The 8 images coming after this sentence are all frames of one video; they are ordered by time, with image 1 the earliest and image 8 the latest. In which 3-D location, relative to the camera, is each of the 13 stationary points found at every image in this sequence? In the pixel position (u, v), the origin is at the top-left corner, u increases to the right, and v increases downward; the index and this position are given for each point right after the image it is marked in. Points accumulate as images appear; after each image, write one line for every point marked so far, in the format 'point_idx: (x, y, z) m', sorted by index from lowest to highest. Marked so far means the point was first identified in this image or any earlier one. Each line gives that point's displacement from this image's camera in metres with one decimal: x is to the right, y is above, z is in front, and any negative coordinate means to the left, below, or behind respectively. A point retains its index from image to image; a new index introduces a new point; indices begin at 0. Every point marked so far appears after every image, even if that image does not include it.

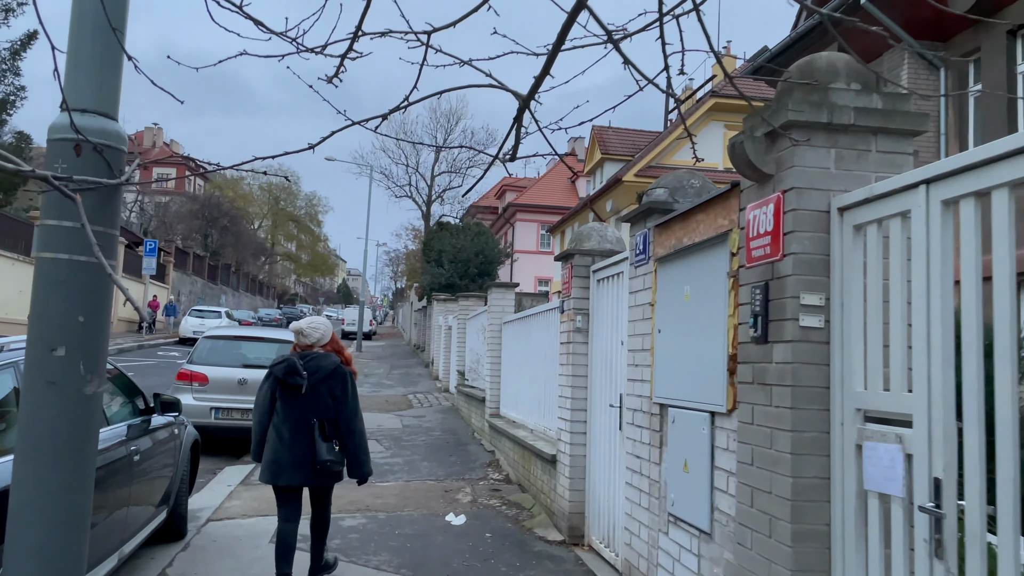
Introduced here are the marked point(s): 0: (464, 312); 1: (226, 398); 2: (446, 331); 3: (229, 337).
0: (-0.9, -0.5, +15.2) m
1: (-3.5, -1.3, +9.6) m
2: (-1.5, -1.0, +18.4) m
3: (-3.7, -0.6, +10.2) m
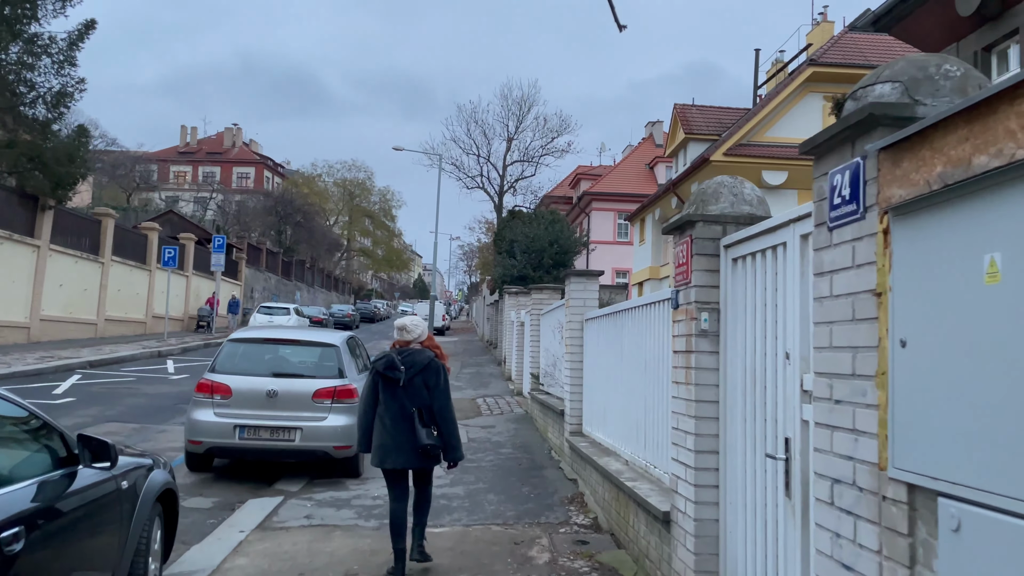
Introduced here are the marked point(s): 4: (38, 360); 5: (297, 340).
0: (+0.4, -0.3, +13.3) m
1: (-2.6, -1.3, +8.0) m
2: (+0.2, -0.8, +16.6) m
3: (-2.8, -0.6, +8.6) m
4: (-10.4, -1.6, +17.6) m
5: (-2.3, -0.6, +8.7) m
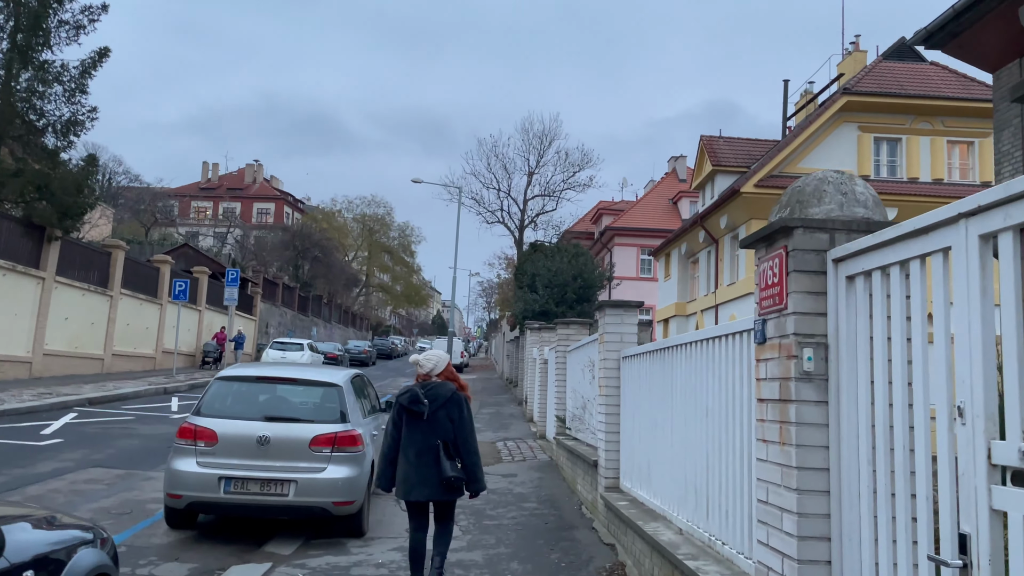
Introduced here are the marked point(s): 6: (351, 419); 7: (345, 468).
0: (+0.8, -0.8, +12.3) m
1: (-2.4, -1.5, +7.0) m
2: (+0.6, -1.5, +15.5) m
3: (-2.5, -0.9, +7.6) m
4: (-10.0, -2.3, +16.7) m
5: (-2.1, -0.9, +7.7) m
6: (-1.5, -1.2, +7.6) m
7: (-1.5, -1.6, +7.1) m
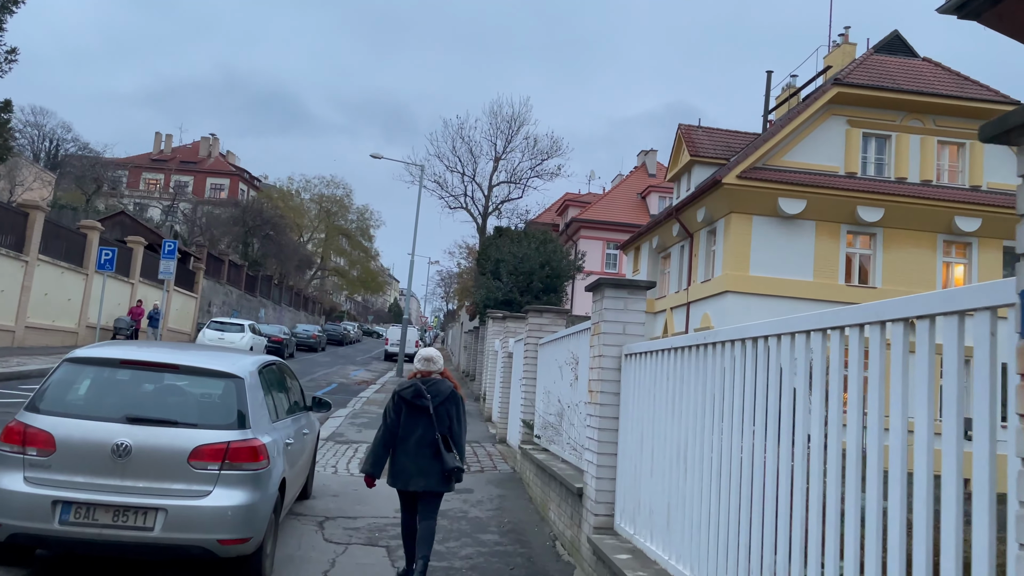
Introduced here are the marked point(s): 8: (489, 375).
0: (+0.3, -0.6, +10.4) m
1: (-2.6, -1.2, +4.9) m
2: (-0.1, -1.2, +13.6) m
3: (-2.8, -0.5, +5.6) m
4: (-10.7, -1.5, +14.3) m
5: (-2.3, -0.5, +5.6) m
6: (-1.8, -0.9, +5.6) m
7: (-1.8, -1.3, +5.2) m
8: (-0.5, -1.9, +16.8) m
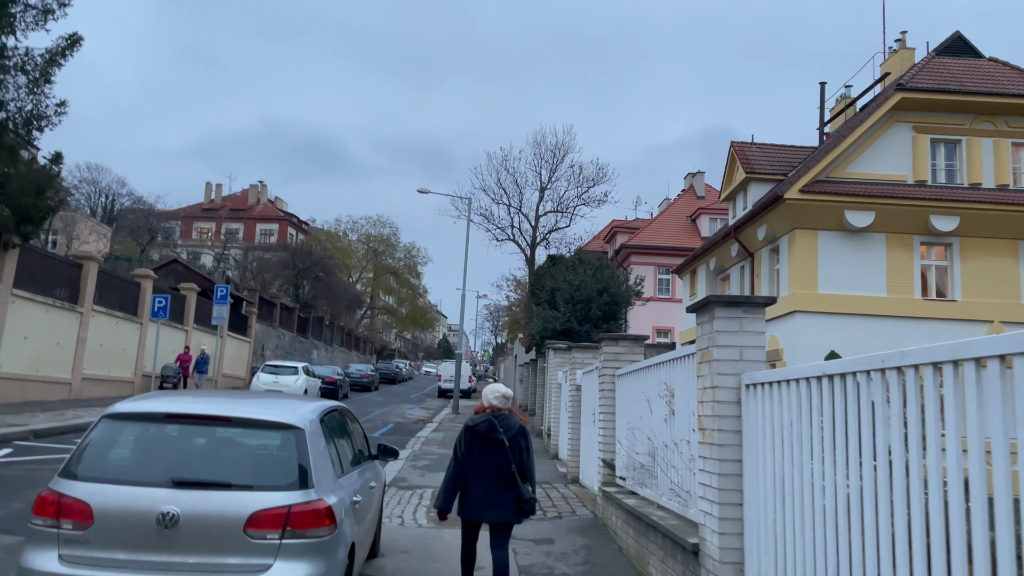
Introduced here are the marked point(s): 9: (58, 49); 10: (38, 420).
0: (+1.2, -0.9, +9.5) m
1: (-2.0, -1.4, +4.3) m
2: (+1.0, -1.7, +12.7) m
3: (-2.2, -0.8, +4.9) m
4: (-9.6, -2.5, +14.0) m
5: (-1.7, -0.8, +5.0) m
6: (-1.2, -1.2, +4.9) m
7: (-1.2, -1.5, +4.4) m
8: (+0.8, -2.4, +15.9) m
9: (-11.0, +5.8, +19.3) m
10: (-9.8, -2.7, +16.5) m
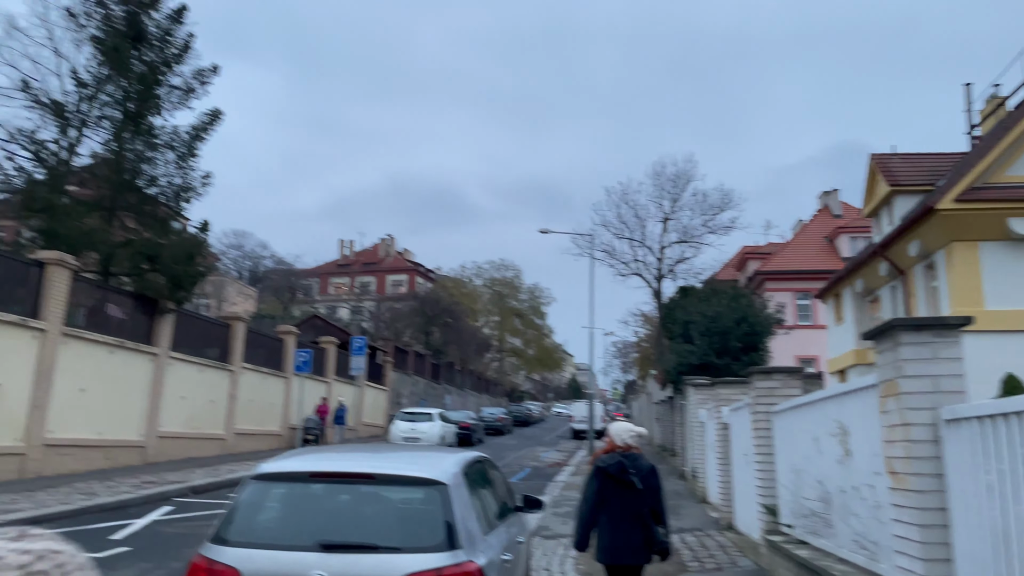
0: (+2.8, -1.2, +8.8) m
1: (-1.2, -1.7, +4.1) m
2: (+3.2, -2.2, +12.0) m
3: (-1.2, -1.1, +4.8) m
4: (-7.0, -3.7, +14.8) m
5: (-0.8, -1.1, +4.8) m
6: (-0.3, -1.4, +4.6) m
7: (-0.3, -1.8, +4.1) m
8: (+3.5, -3.1, +15.1) m
9: (-8.1, +4.2, +20.7) m
10: (-6.8, -4.1, +17.3) m
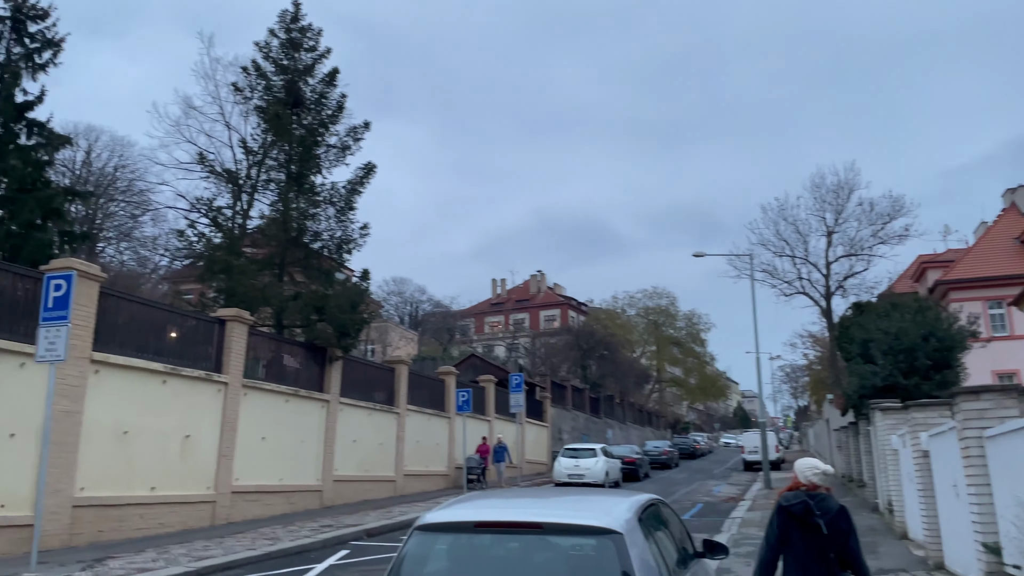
0: (+4.5, -1.3, +7.7) m
1: (-0.3, -1.9, +3.8) m
2: (+5.5, -2.3, +10.7) m
3: (-0.2, -1.4, +4.6) m
4: (-3.8, -4.6, +15.3) m
5: (+0.2, -1.3, +4.4) m
6: (+0.7, -1.6, +4.1) m
7: (+0.6, -1.9, +3.7) m
8: (+6.5, -3.3, +13.7) m
9: (-4.2, +3.0, +21.7) m
10: (-3.1, -5.1, +17.7) m
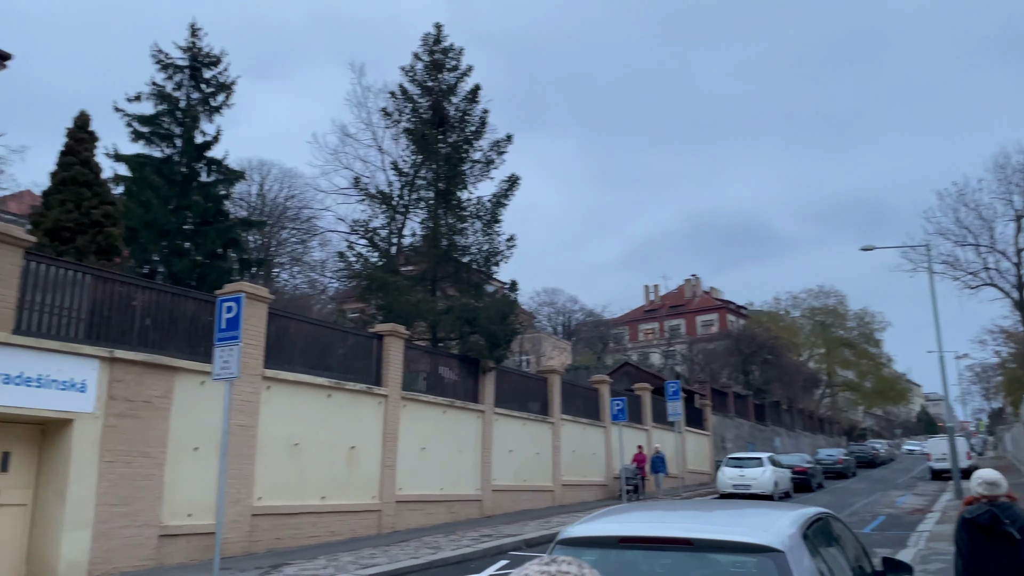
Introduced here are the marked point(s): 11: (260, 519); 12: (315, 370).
0: (+5.8, -1.1, +6.6) m
1: (+0.4, -1.9, +3.6) m
2: (+7.4, -2.1, +9.3) m
3: (+0.6, -1.4, +4.3) m
4: (-0.7, -4.9, +15.6) m
5: (+1.0, -1.3, +4.1) m
6: (+1.4, -1.6, +3.7) m
7: (+1.2, -1.9, +3.3) m
8: (+9.0, -3.1, +11.9) m
9: (-0.3, +2.7, +22.0) m
10: (+0.4, -5.3, +17.7) m
11: (-4.0, -3.7, +12.7) m
12: (-3.6, -1.5, +14.4) m
